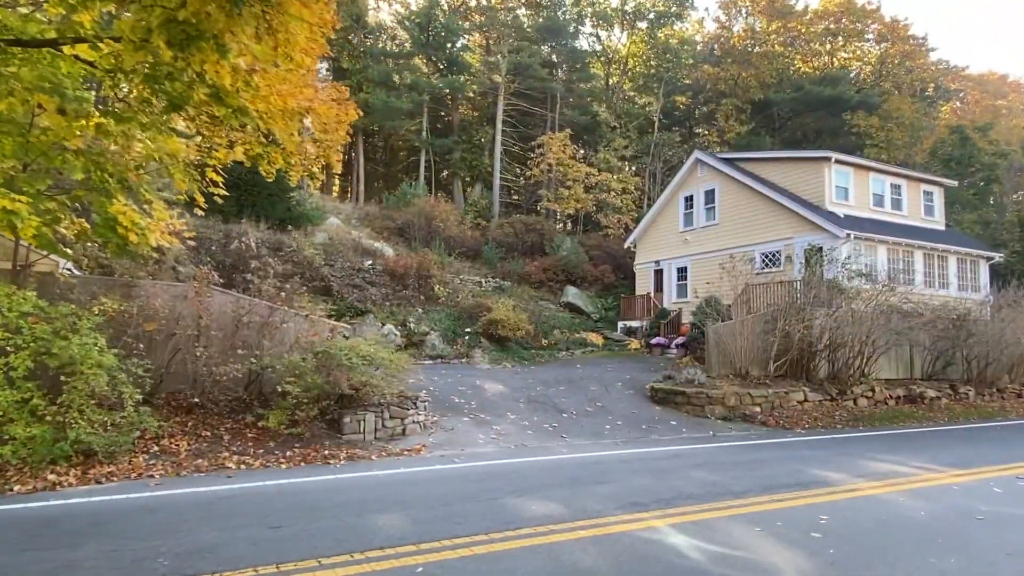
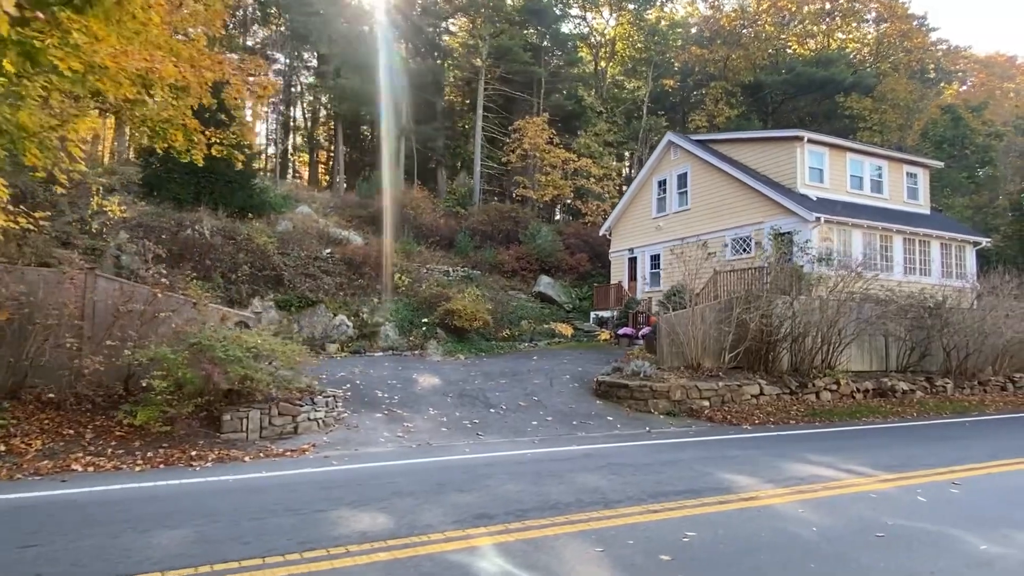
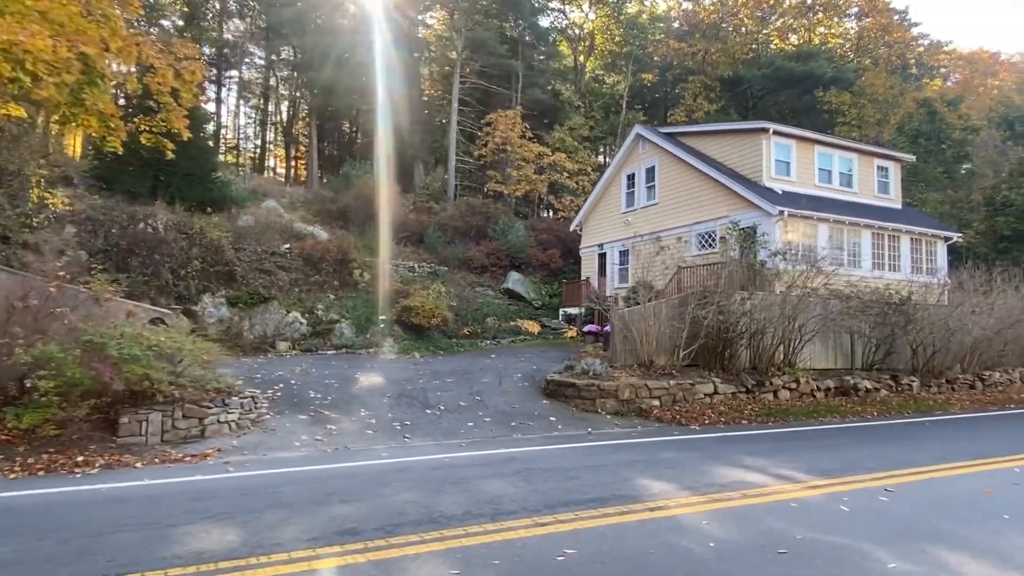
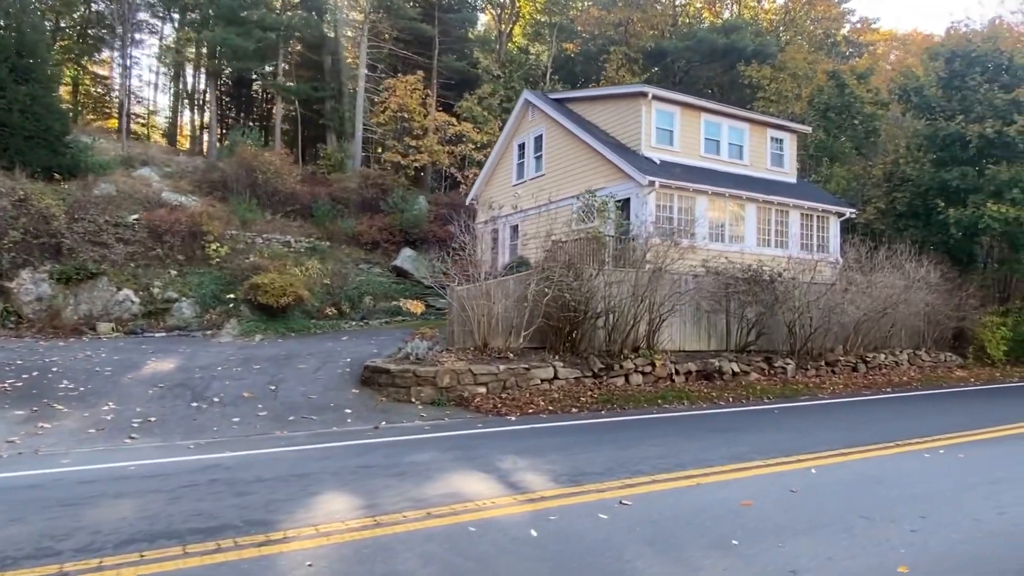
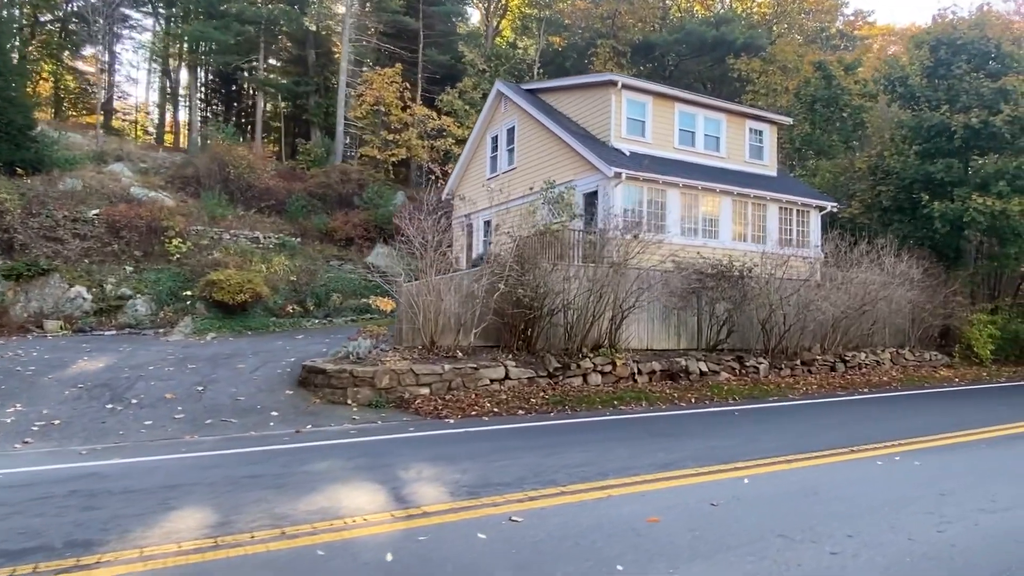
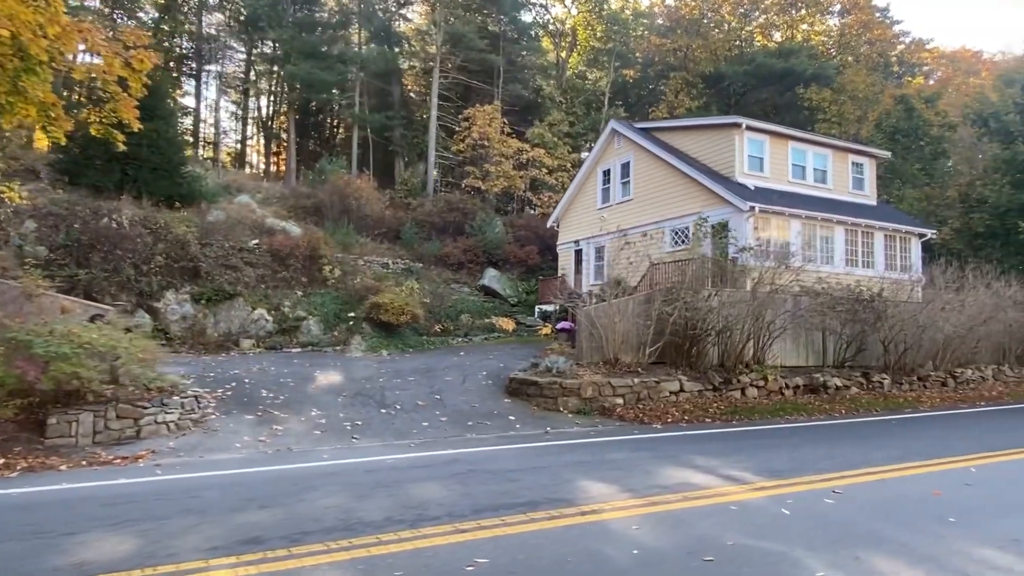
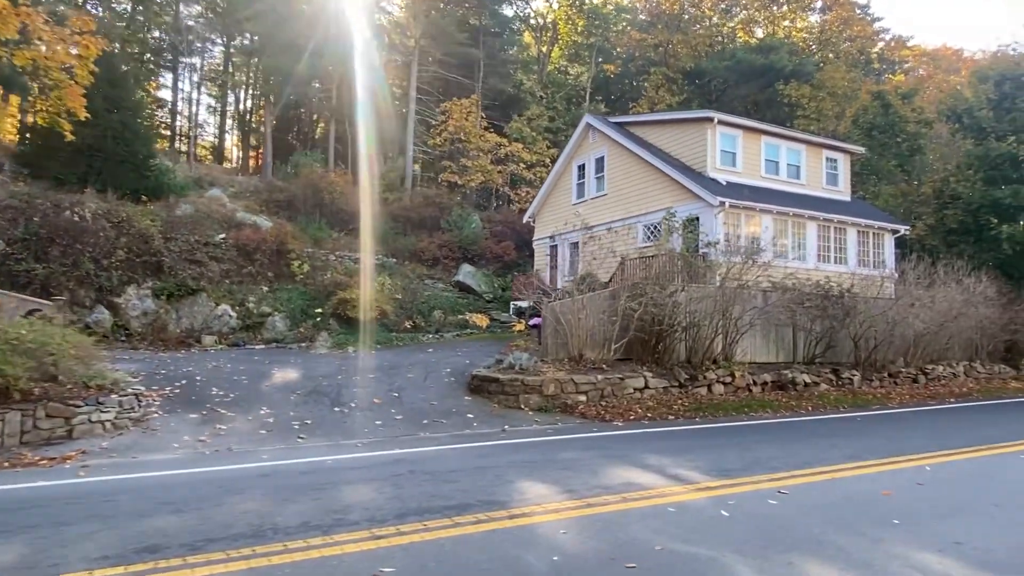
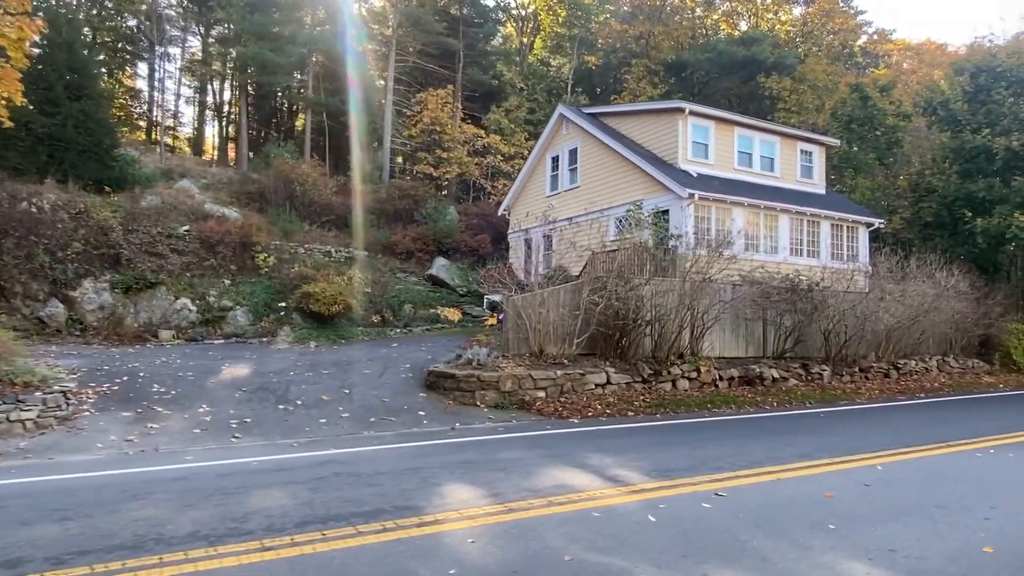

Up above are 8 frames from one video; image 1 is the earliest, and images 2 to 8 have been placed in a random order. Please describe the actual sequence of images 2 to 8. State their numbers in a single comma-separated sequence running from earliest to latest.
2, 3, 6, 7, 8, 4, 5
